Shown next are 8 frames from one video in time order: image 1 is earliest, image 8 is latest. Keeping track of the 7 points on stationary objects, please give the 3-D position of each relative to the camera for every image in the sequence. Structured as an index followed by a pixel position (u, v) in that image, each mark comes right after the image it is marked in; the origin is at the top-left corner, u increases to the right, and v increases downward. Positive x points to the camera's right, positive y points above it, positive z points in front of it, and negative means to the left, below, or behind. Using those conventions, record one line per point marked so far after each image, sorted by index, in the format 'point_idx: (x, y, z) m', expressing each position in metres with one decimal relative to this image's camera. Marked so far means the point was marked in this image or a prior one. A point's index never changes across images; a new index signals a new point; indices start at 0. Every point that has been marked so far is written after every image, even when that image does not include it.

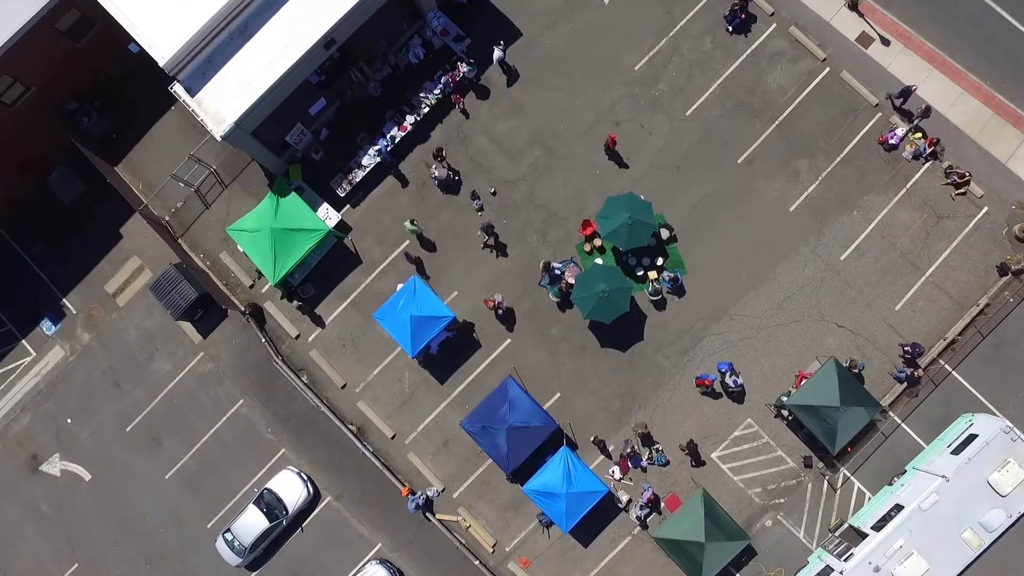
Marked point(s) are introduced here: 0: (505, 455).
0: (-0.8, -19.7, +18.8) m
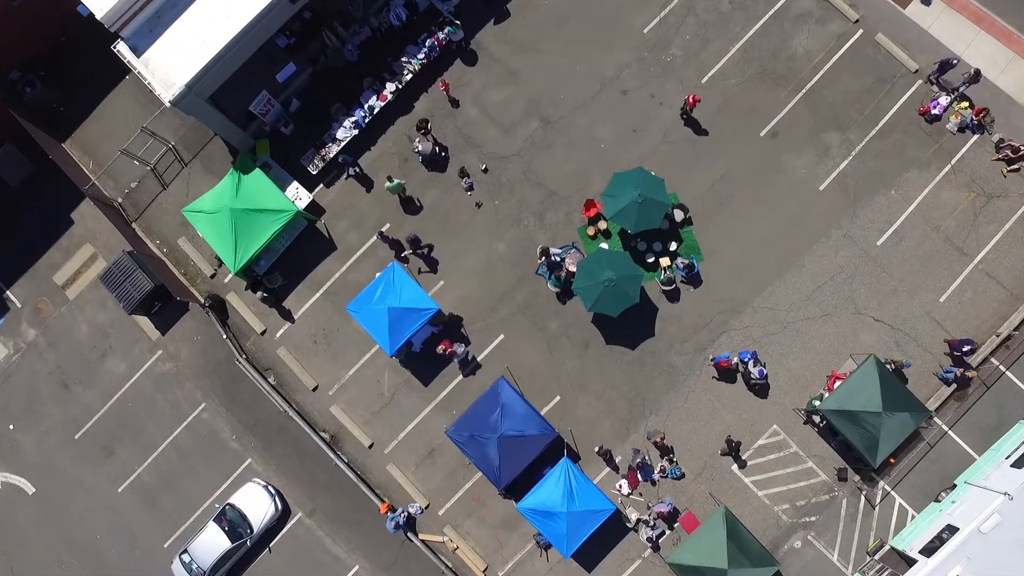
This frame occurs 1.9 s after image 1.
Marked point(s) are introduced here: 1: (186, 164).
0: (-1.6, -18.4, +16.3) m
1: (-39.8, +15.1, +19.6) m
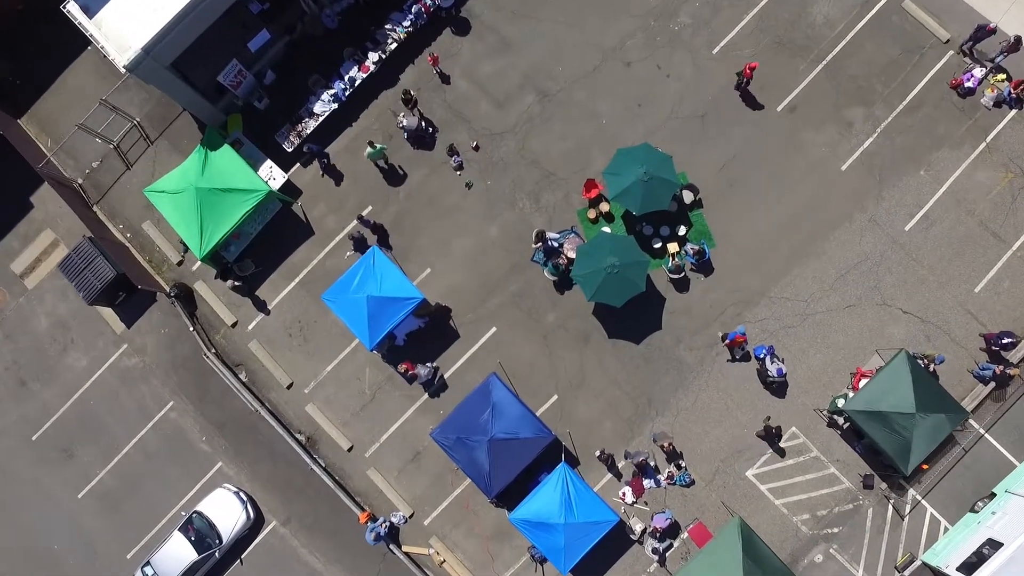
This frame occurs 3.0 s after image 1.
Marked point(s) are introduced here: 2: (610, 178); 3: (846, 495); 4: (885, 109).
0: (-2.4, -17.2, +14.7) m
1: (-40.5, +16.4, +18.1) m
2: (+9.6, +10.8, +15.6) m
3: (+33.9, -21.1, +16.3) m
4: (+40.3, +19.3, +17.3) m
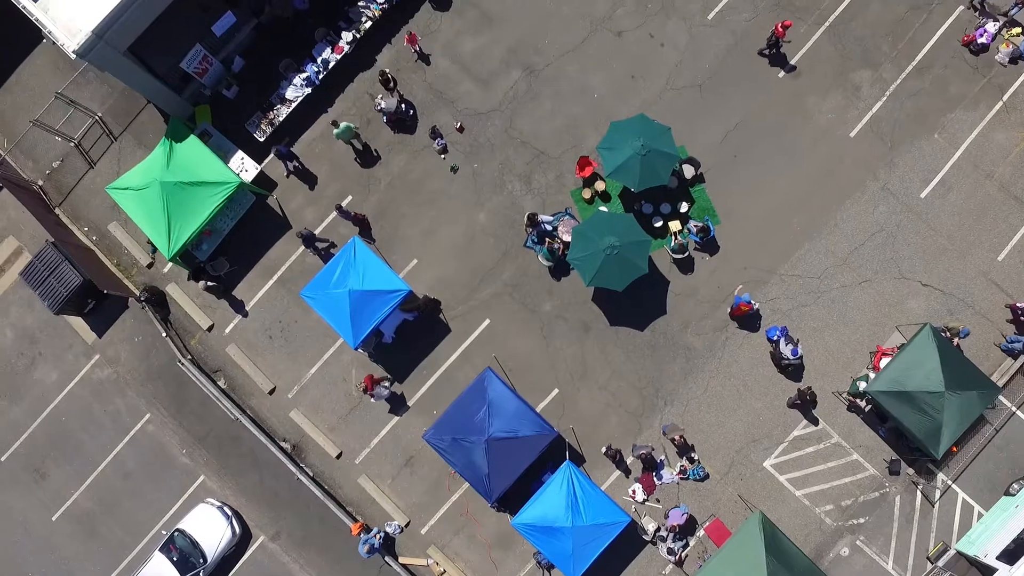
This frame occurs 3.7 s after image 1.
0: (-2.3, -16.1, +13.6) m
1: (-41.9, +15.8, +16.9) m
2: (+8.5, +12.3, +14.6) m
3: (+34.1, -18.5, +15.2) m
4: (+38.8, +22.1, +16.3) m
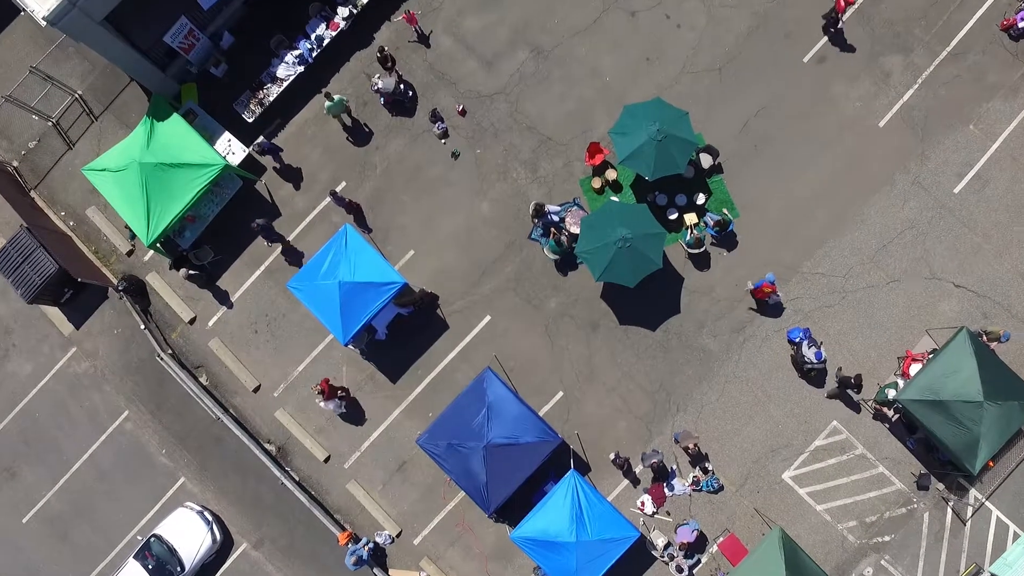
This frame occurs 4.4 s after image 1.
0: (-2.3, -15.6, +12.6) m
1: (-41.3, +16.9, +15.9) m
2: (+8.9, +12.6, +13.5) m
3: (+34.1, -18.6, +14.1) m
4: (+39.4, +22.0, +15.2) m
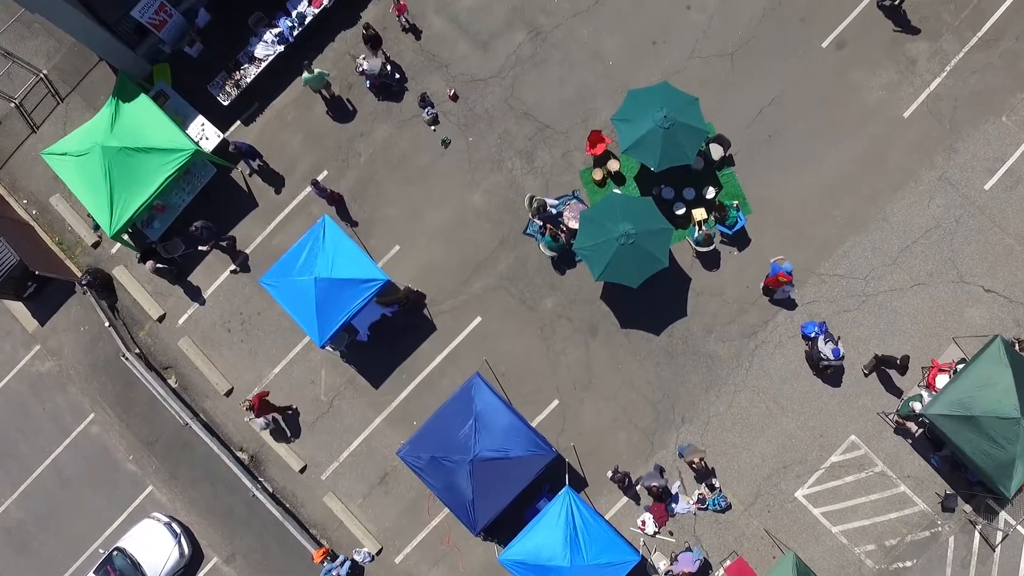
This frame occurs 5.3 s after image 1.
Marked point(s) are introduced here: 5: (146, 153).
0: (-3.1, -15.5, +11.5) m
1: (-41.7, +17.5, +14.9) m
2: (+8.5, +12.6, +12.4) m
3: (+33.2, -18.9, +13.0) m
4: (+39.1, +21.6, +14.1) m
5: (-29.3, +10.8, +12.9) m
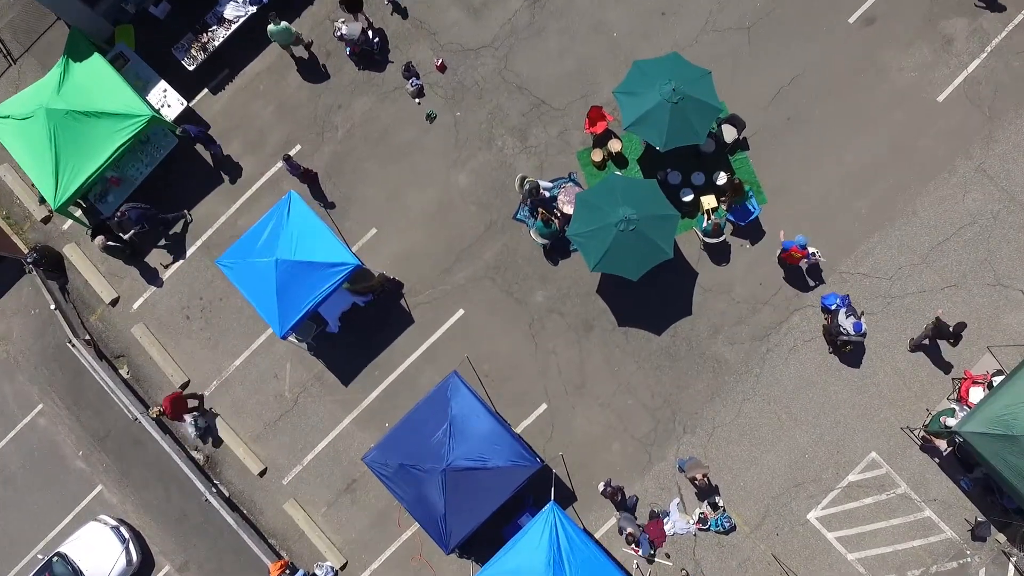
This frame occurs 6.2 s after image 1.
0: (-4.5, -14.7, +10.2) m
1: (-42.2, +19.3, +13.6) m
2: (+7.8, +13.1, +11.1) m
3: (+31.7, -19.0, +11.7) m
4: (+38.6, +21.3, +12.8) m
5: (-30.0, +12.3, +11.6) m
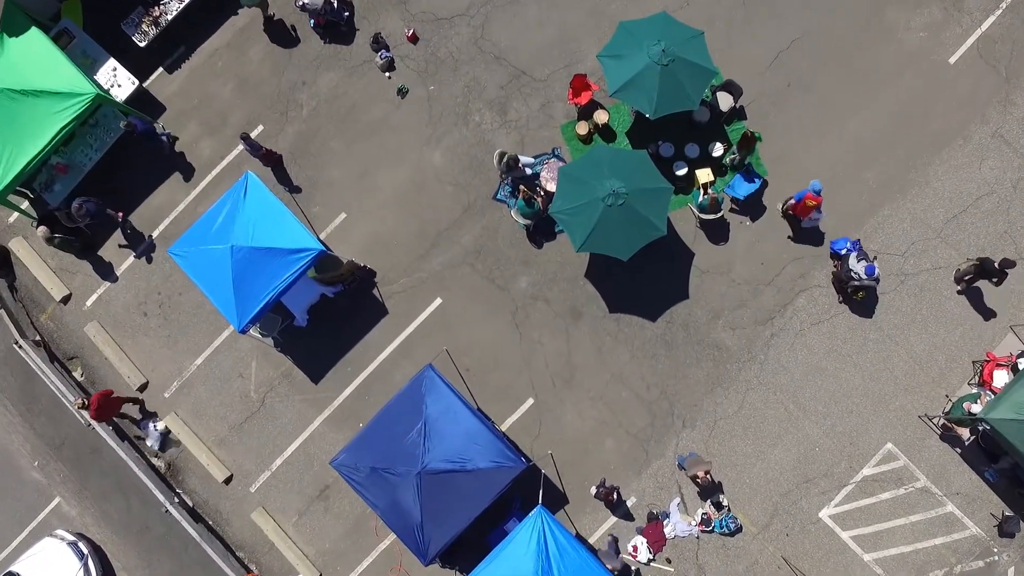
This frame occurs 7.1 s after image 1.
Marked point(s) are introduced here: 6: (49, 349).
0: (-5.5, -13.8, +9.2) m
1: (-43.9, +19.4, +12.7) m
2: (+6.2, +14.2, +10.2) m
3: (+30.9, -17.3, +10.7) m
4: (+36.9, +23.1, +11.8) m
5: (-31.6, +12.7, +10.7) m
6: (-34.8, -4.6, +12.1) m
